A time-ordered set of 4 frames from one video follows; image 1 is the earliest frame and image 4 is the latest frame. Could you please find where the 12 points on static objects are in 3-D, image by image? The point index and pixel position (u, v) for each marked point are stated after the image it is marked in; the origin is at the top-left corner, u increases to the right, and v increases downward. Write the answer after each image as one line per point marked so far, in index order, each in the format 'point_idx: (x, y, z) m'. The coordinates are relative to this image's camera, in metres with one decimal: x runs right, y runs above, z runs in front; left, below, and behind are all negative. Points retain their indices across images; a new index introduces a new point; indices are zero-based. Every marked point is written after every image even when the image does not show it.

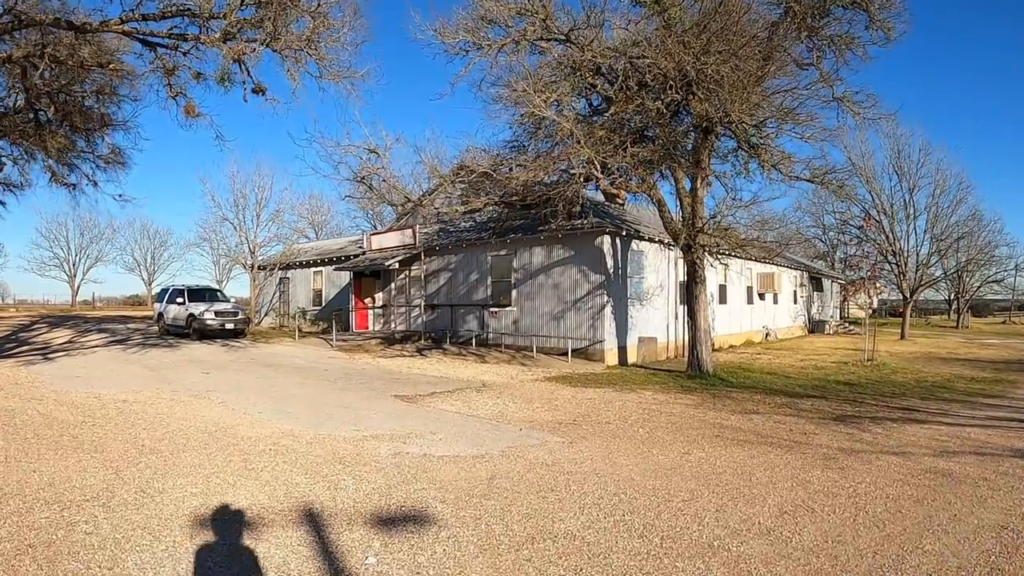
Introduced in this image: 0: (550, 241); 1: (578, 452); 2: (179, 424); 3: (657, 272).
0: (+1.0, +1.3, +17.4) m
1: (+0.8, -1.9, +7.4) m
2: (-4.4, -1.8, +8.7) m
3: (+4.2, +0.5, +18.7) m
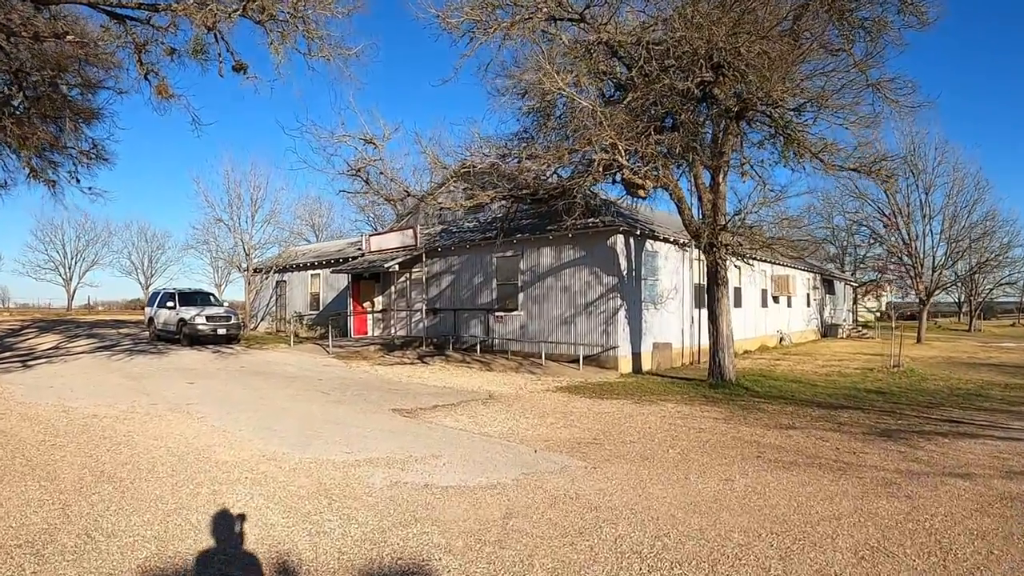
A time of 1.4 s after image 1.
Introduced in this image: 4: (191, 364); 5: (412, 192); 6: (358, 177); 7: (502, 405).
0: (+1.2, +1.2, +16.3) m
1: (+0.9, -1.9, +6.4) m
2: (-4.2, -1.8, +7.6) m
3: (+4.3, +0.4, +17.7) m
4: (-7.9, -1.9, +16.0) m
5: (-2.0, +1.9, +12.8) m
6: (-3.0, +2.2, +12.6) m
7: (-0.2, -1.9, +10.5) m
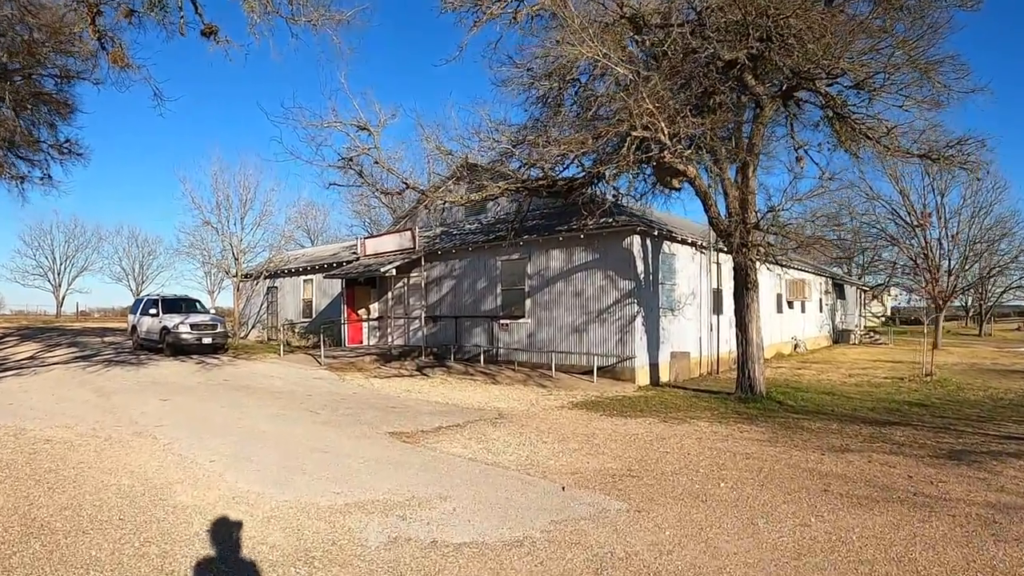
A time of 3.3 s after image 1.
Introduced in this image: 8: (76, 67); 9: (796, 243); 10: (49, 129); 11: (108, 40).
0: (+1.3, +1.1, +15.1) m
1: (+1.1, -1.9, +5.1) m
2: (-4.0, -1.9, +6.4) m
3: (+4.5, +0.3, +16.5) m
4: (-7.7, -2.0, +14.7) m
5: (-1.8, +1.8, +11.6) m
6: (-2.8, +2.1, +11.4) m
7: (0.0, -1.9, +9.2) m
8: (-9.0, +4.6, +13.6) m
9: (+5.3, +0.9, +12.3) m
10: (-10.8, +3.7, +15.4) m
11: (-4.6, +2.8, +7.6) m
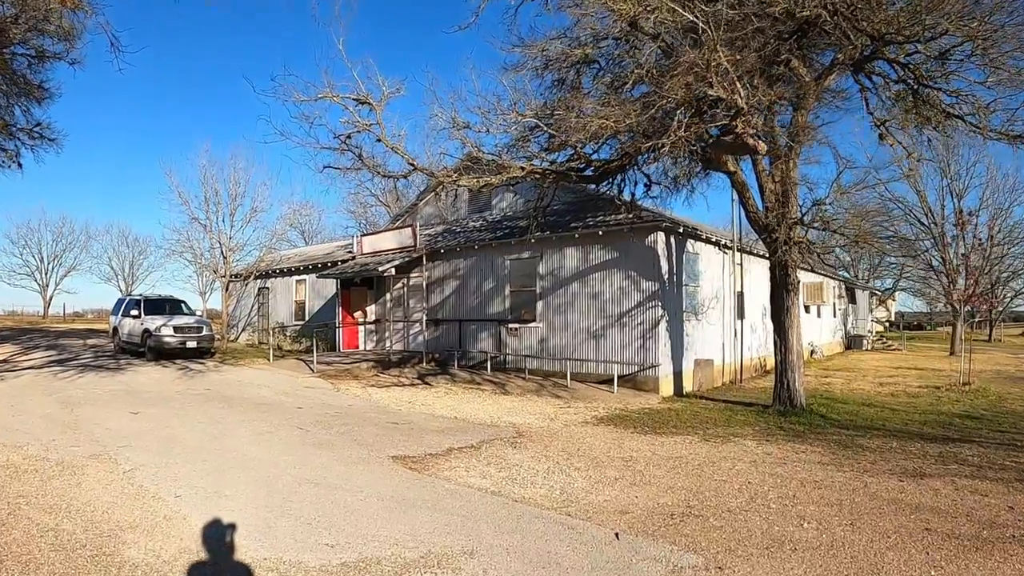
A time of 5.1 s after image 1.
0: (+1.6, +1.0, +13.9) m
1: (+1.4, -1.9, +3.9) m
2: (-3.7, -1.8, +5.1) m
3: (+4.7, +0.2, +15.3) m
4: (-7.5, -2.0, +13.4) m
5: (-1.5, +1.8, +10.3) m
6: (-2.5, +2.1, +10.1) m
7: (+0.3, -1.9, +8.0) m
8: (-8.8, +4.6, +12.3) m
9: (+5.6, +0.8, +11.1) m
10: (-10.6, +3.7, +14.1) m
11: (-4.3, +2.9, +6.3) m
